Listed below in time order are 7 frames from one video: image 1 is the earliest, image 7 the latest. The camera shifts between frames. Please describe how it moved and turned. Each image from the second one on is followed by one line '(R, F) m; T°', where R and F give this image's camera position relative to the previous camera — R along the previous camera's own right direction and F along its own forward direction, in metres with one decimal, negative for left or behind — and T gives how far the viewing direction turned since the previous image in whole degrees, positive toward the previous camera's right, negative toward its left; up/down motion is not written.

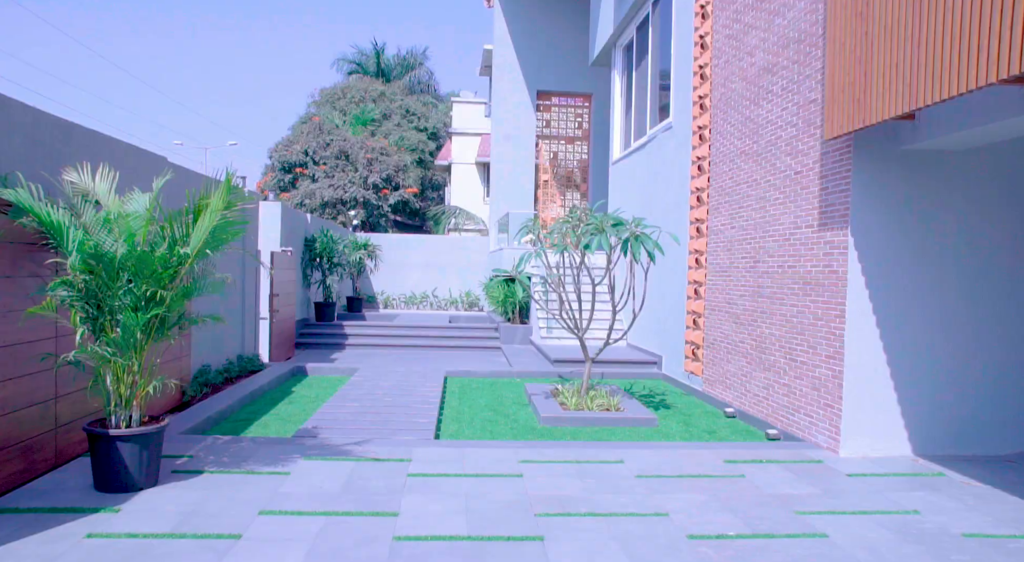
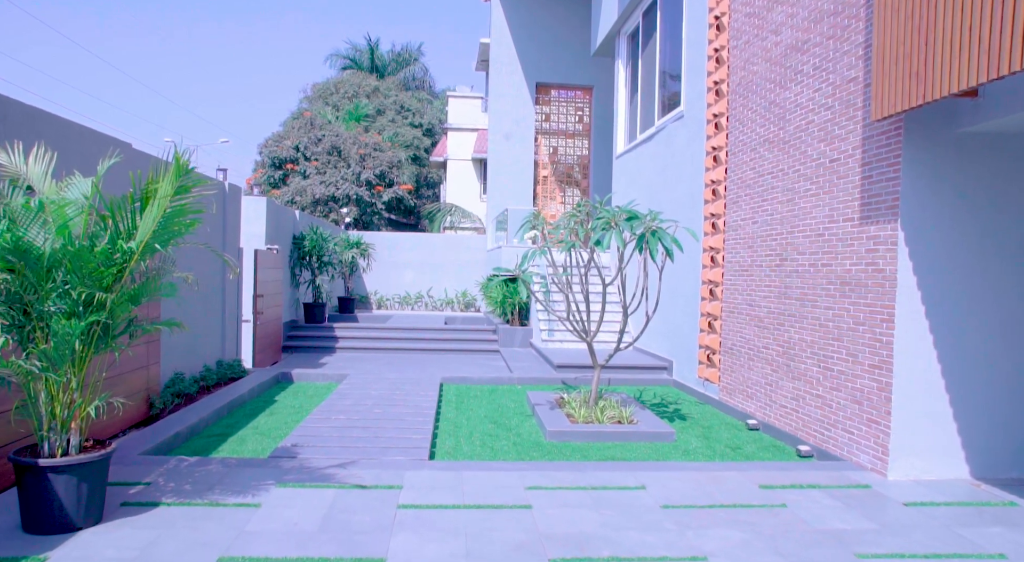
(-0.1, +0.6) m; 0°
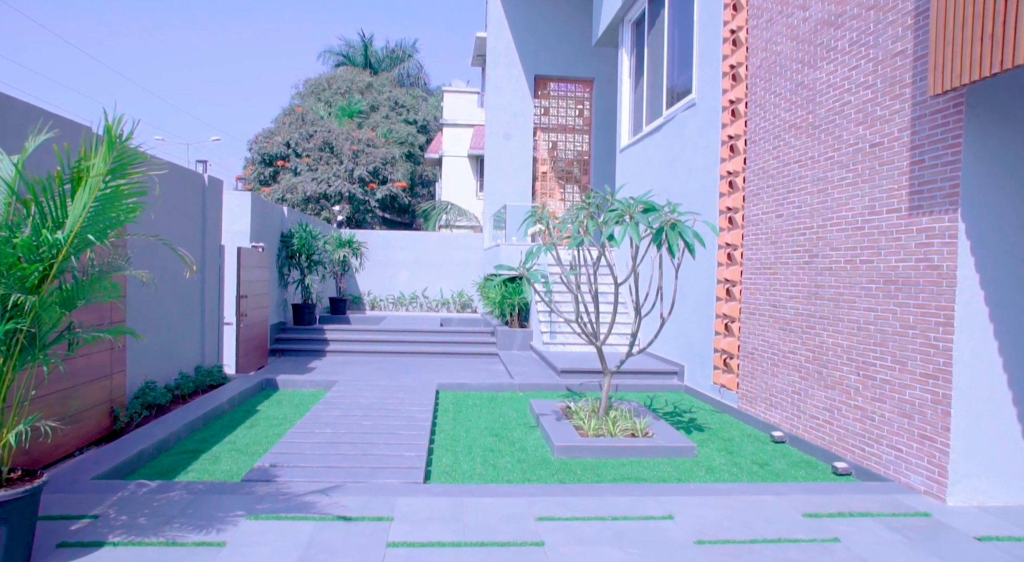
(-0.1, +0.5) m; 0°
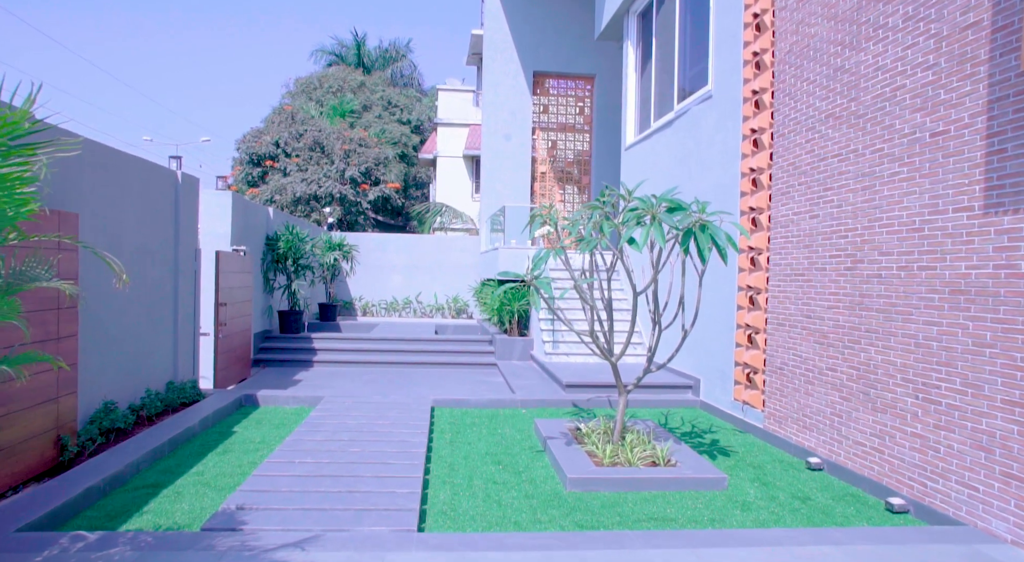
(-0.1, +0.6) m; +1°
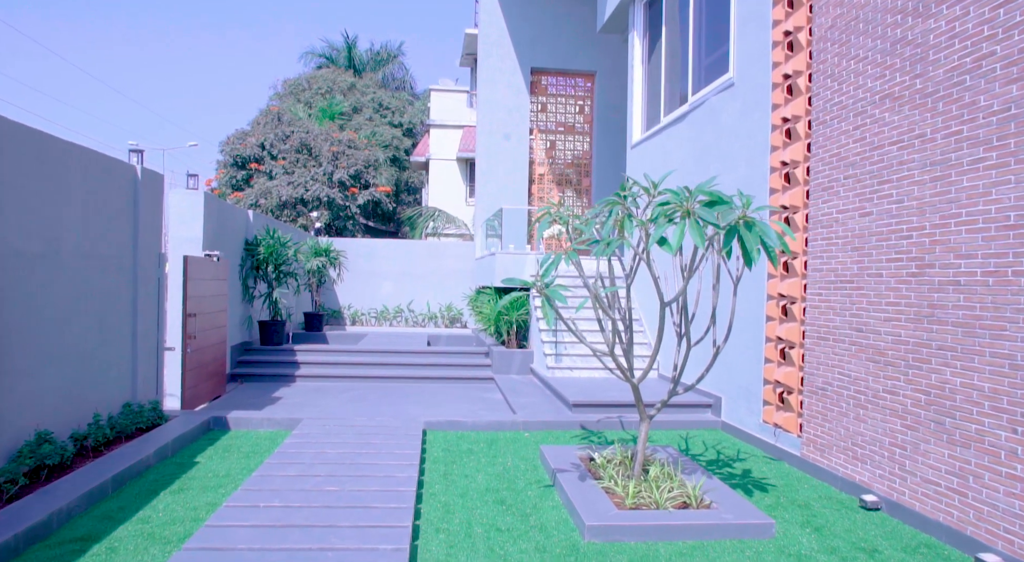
(-0.1, +0.7) m; +1°
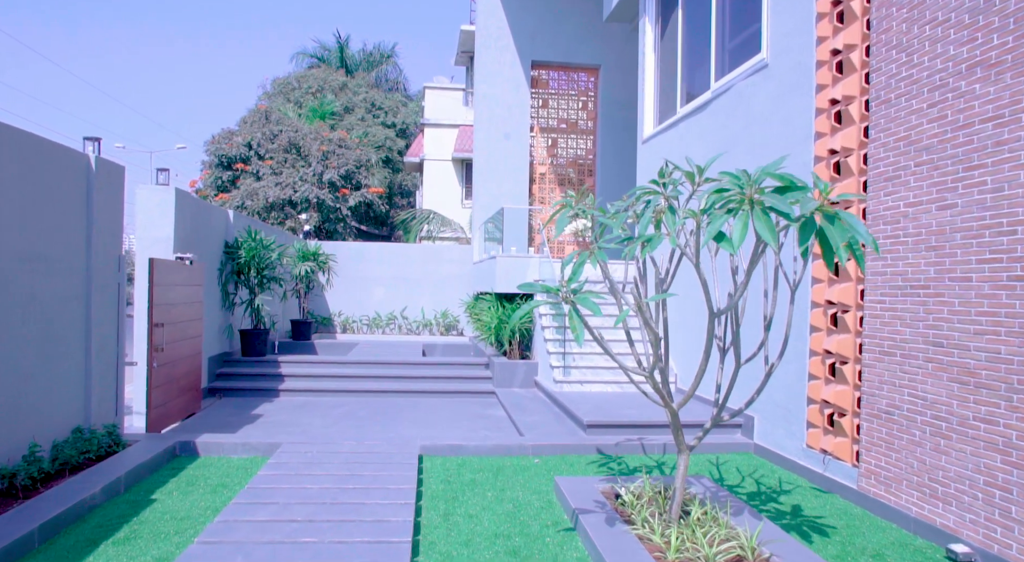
(-0.1, +0.7) m; +1°
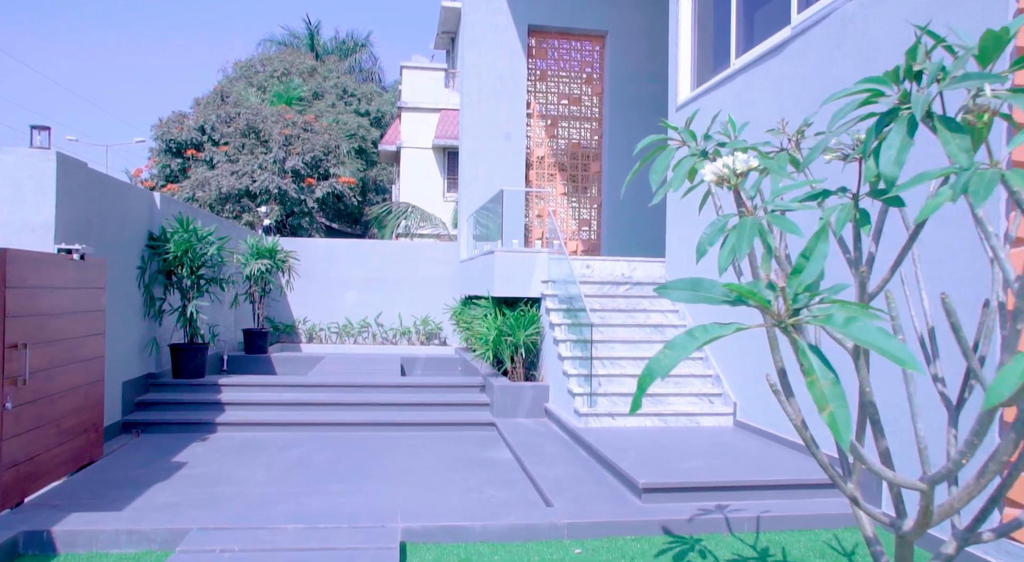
(-0.3, +1.9) m; +2°
